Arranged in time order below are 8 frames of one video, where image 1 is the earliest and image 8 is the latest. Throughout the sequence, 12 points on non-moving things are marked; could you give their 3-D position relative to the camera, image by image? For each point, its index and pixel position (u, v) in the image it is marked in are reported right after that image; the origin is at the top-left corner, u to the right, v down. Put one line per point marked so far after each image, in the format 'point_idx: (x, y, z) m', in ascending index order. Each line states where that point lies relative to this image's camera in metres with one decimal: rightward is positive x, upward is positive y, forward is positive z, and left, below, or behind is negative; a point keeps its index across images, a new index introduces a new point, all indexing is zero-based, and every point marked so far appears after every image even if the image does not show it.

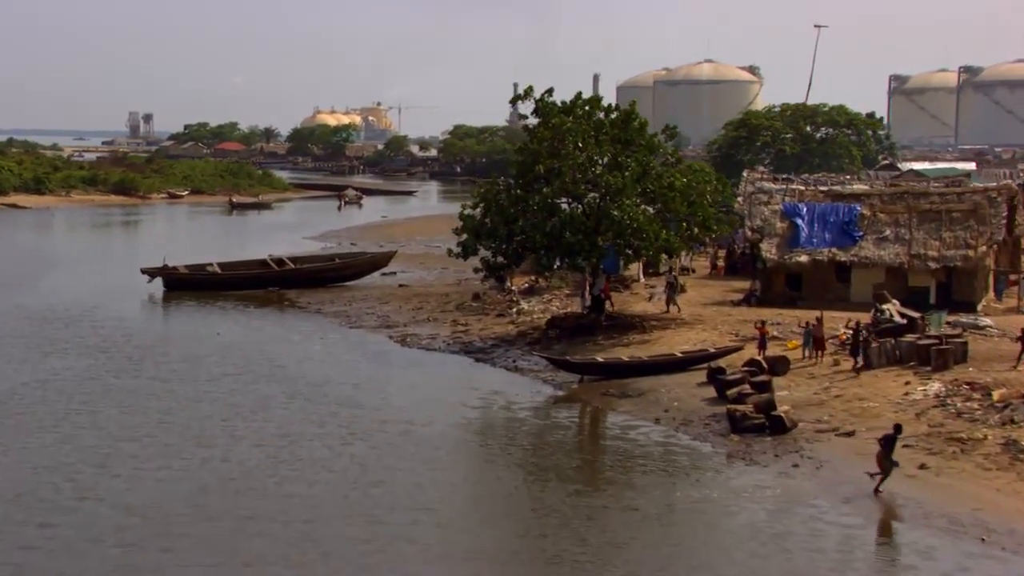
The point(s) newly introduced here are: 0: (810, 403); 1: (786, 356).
0: (+3.7, -1.4, +16.9) m
1: (+3.7, -0.9, +18.6) m
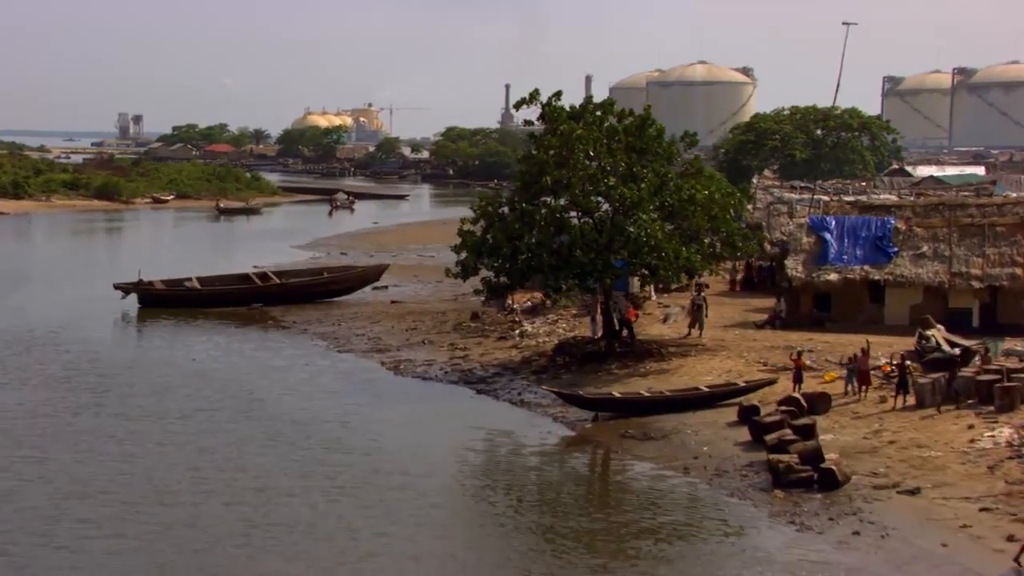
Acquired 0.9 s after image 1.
0: (+3.8, -1.8, +14.8) m
1: (+3.7, -1.3, +16.5) m
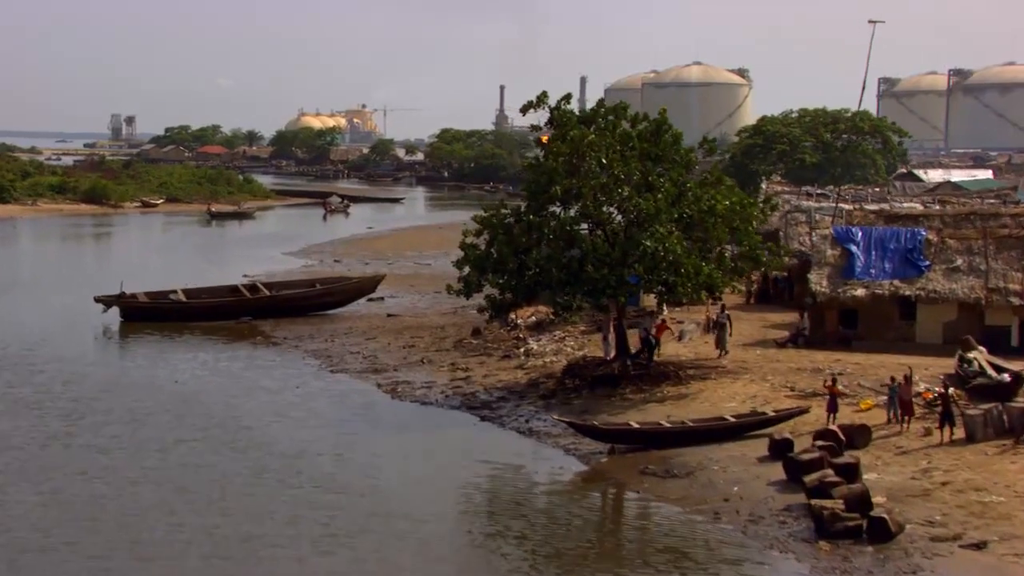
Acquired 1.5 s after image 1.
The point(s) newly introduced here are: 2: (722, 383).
0: (+3.9, -2.0, +13.3) m
1: (+3.9, -1.5, +15.0) m
2: (+2.9, -1.3, +18.9) m
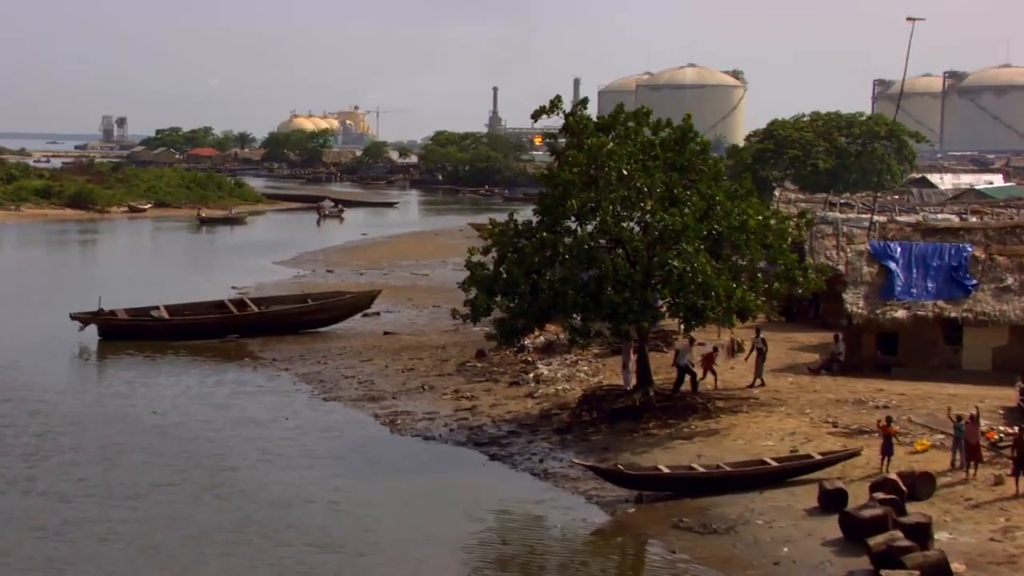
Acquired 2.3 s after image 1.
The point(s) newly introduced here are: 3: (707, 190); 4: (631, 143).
0: (+4.1, -2.3, +11.6) m
1: (+4.0, -1.8, +13.3) m
2: (+3.0, -1.6, +17.1) m
3: (+2.5, +1.3, +17.6) m
4: (+1.5, +1.9, +17.8) m
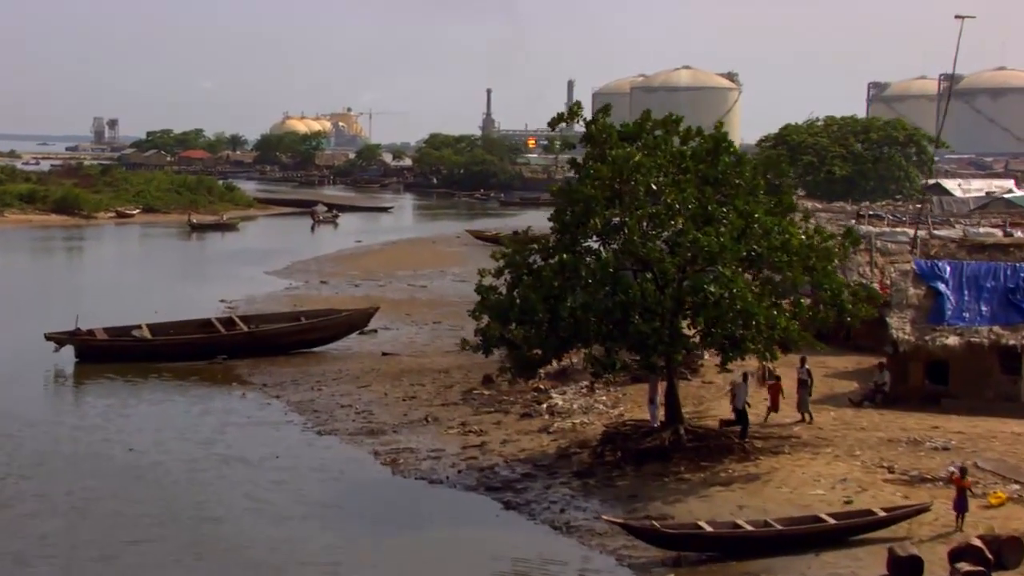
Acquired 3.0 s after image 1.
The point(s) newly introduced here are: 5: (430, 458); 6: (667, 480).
0: (+4.3, -2.6, +9.8) m
1: (+4.2, -2.1, +11.5) m
2: (+3.2, -1.9, +15.3) m
3: (+2.7, +0.9, +15.8) m
4: (+1.7, +1.6, +16.1) m
5: (-1.0, -2.1, +17.1) m
6: (+1.7, -2.1, +15.2) m
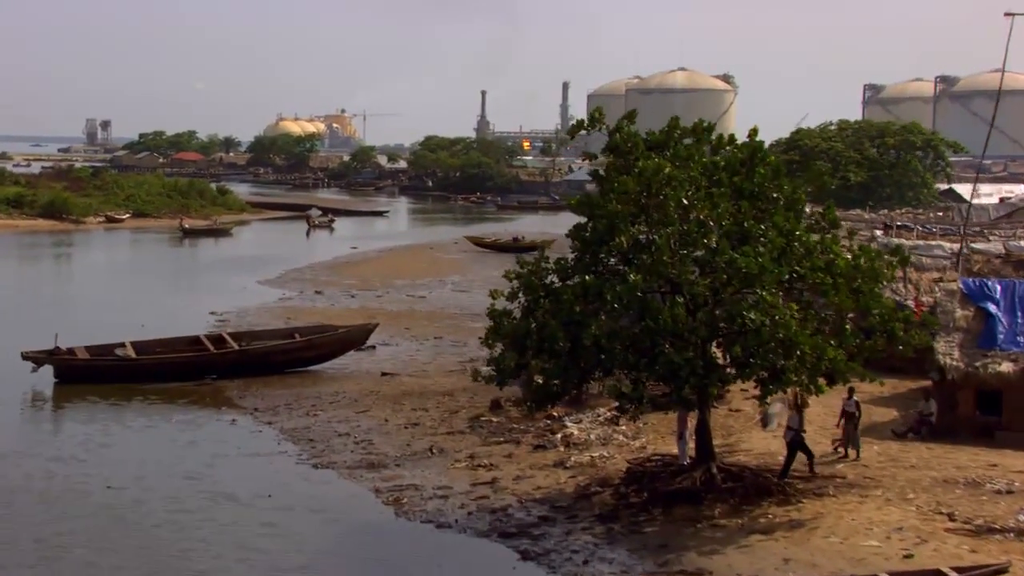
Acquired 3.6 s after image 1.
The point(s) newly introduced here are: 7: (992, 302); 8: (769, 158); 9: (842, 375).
0: (+4.5, -2.8, +8.4) m
1: (+4.4, -2.4, +10.0) m
2: (+3.4, -2.2, +13.9) m
3: (+2.8, +0.7, +14.3) m
4: (+1.9, +1.3, +14.6) m
5: (-0.9, -2.4, +15.6) m
6: (+1.9, -2.4, +13.7) m
7: (+5.9, -0.2, +16.8) m
8: (+2.8, +1.4, +15.0) m
9: (+3.3, -0.9, +14.0) m
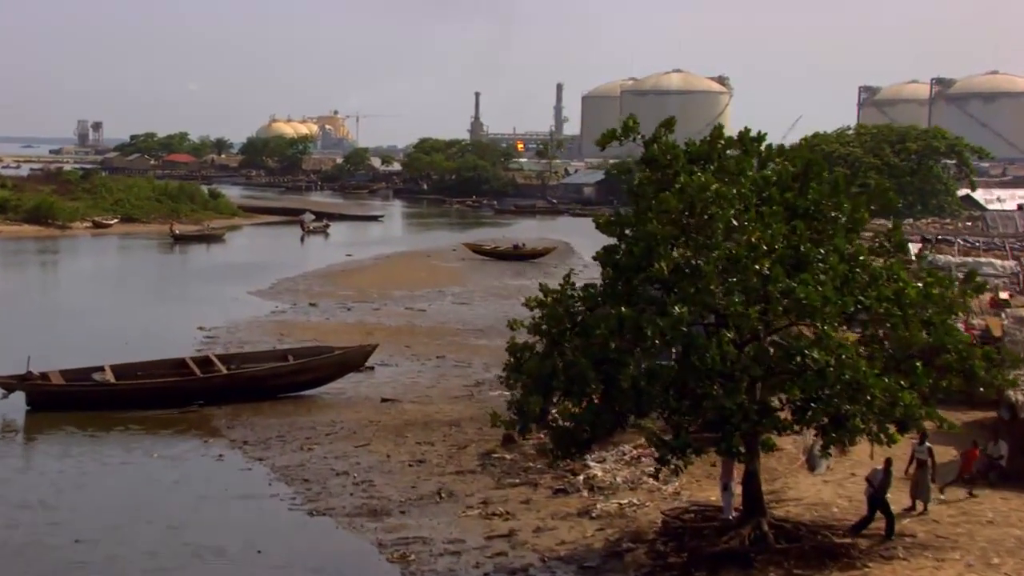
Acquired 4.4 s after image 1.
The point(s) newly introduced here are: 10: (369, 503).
0: (+4.7, -3.1, +6.6) m
1: (+4.7, -2.6, +8.3) m
2: (+3.6, -2.5, +12.1) m
3: (+3.1, +0.4, +12.6) m
4: (+2.1, +1.0, +12.8) m
5: (-0.6, -2.7, +13.8) m
6: (+2.1, -2.7, +11.9) m
7: (+6.1, -0.5, +15.0) m
8: (+3.0, +1.1, +13.2) m
9: (+3.5, -1.2, +12.2) m
10: (-1.6, -2.5, +15.8) m
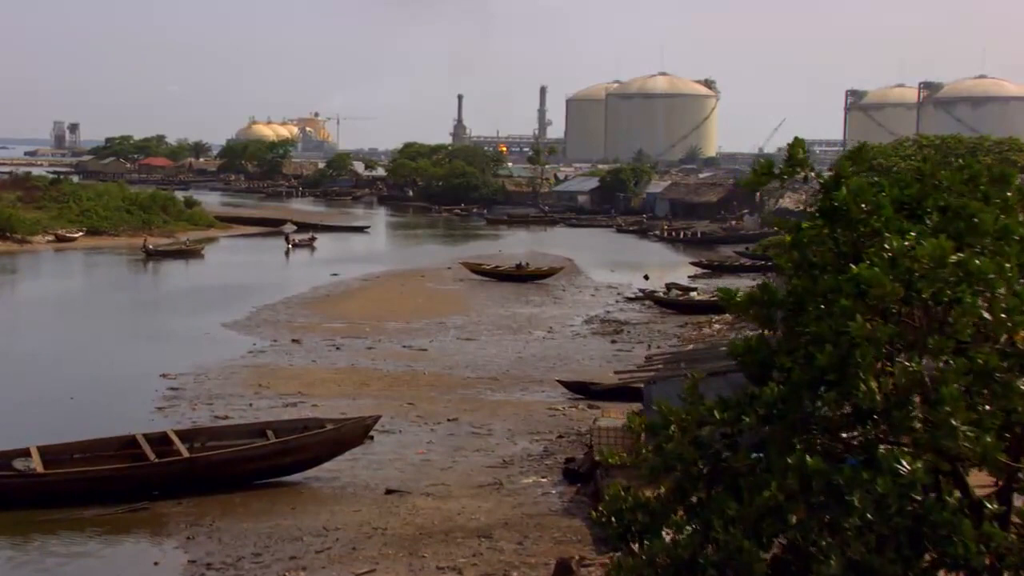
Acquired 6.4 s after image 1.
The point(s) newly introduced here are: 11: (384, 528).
0: (+5.4, -3.9, +2.0) m
1: (+5.4, -3.4, +3.6) m
2: (+4.2, -3.2, +7.4) m
3: (+3.7, -0.4, +7.9) m
4: (+2.7, +0.3, +8.1) m
5: (0.0, -3.4, +9.1) m
6: (+2.8, -3.4, +7.3) m
7: (+6.7, -1.2, +10.4) m
8: (+3.6, +0.4, +8.5) m
9: (+4.2, -1.9, +7.5) m
10: (-1.1, -3.2, +11.1) m
11: (-1.5, -2.7, +15.6) m
